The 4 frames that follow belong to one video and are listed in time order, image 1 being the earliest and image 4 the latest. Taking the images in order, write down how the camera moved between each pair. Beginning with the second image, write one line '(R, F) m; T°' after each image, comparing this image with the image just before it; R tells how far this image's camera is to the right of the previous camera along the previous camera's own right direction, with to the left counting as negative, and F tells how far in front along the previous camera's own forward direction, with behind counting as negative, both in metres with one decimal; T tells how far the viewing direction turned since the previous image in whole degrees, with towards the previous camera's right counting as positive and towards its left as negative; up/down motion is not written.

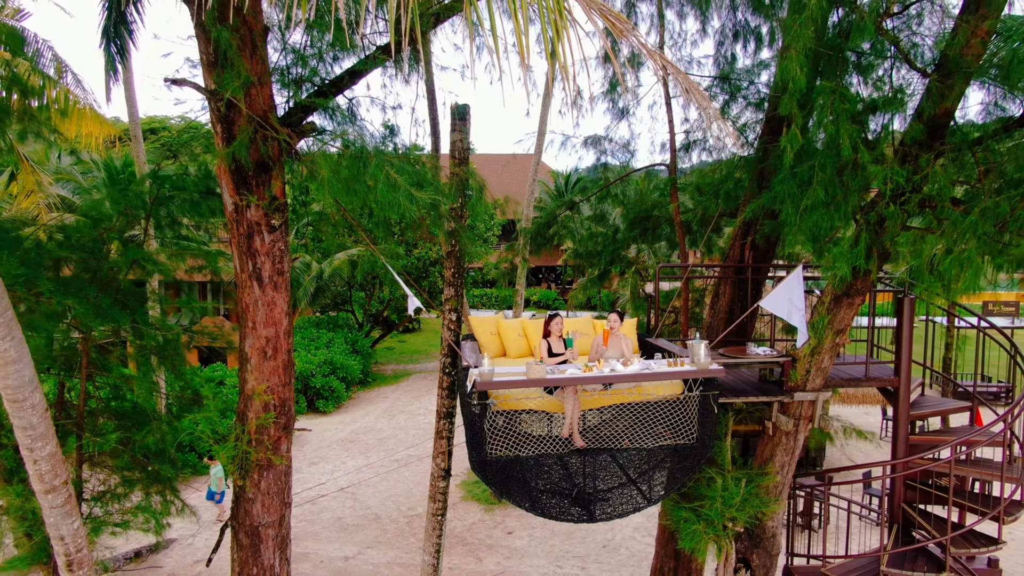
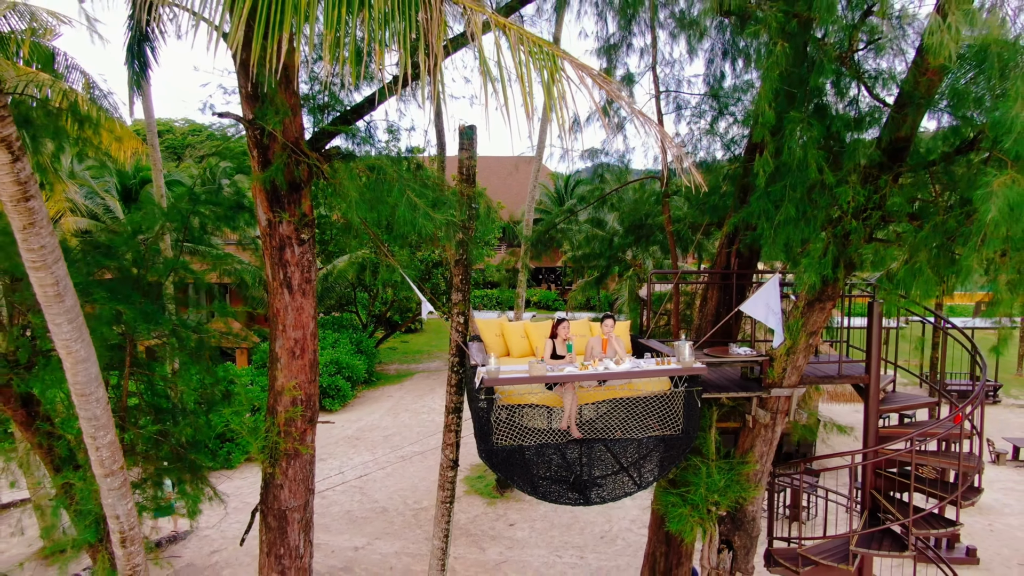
(0.0, -0.5) m; 0°
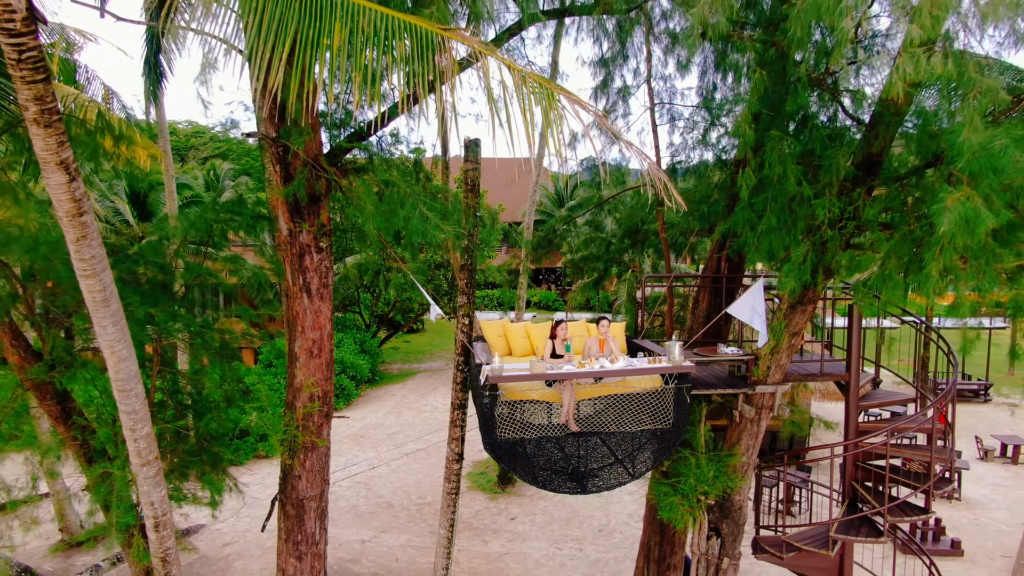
(0.0, -0.4) m; 0°
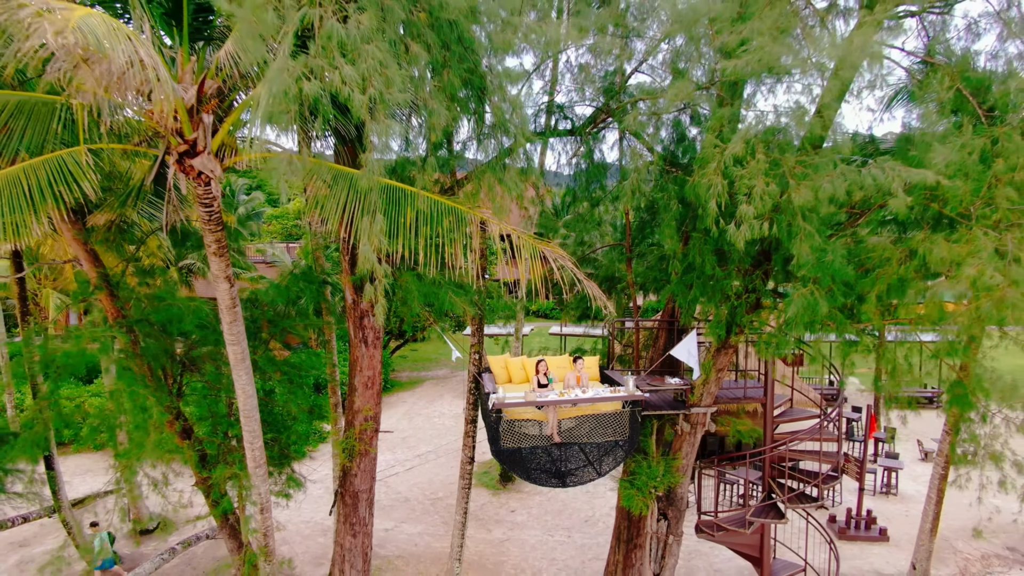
(0.0, -2.2) m; 0°
